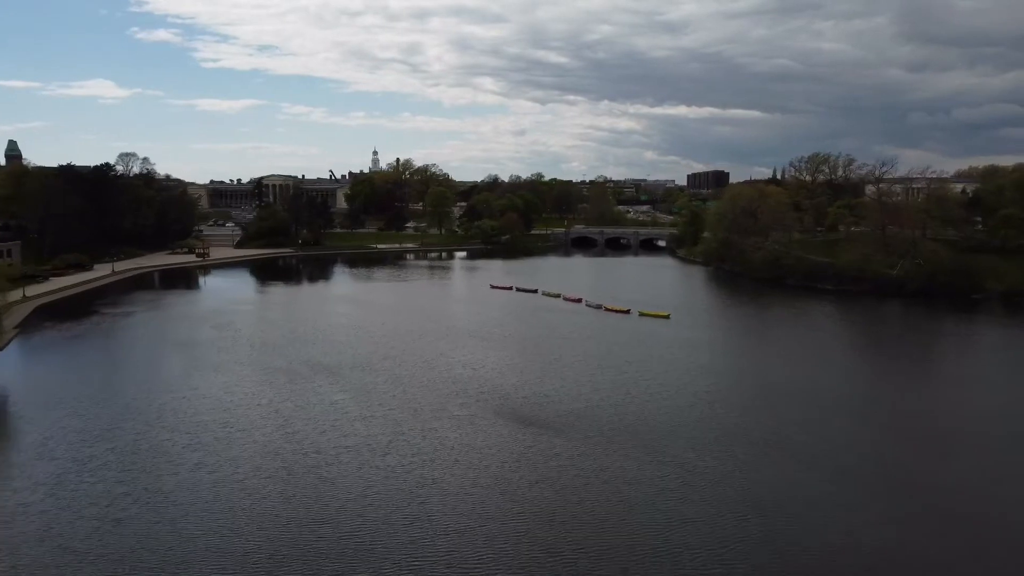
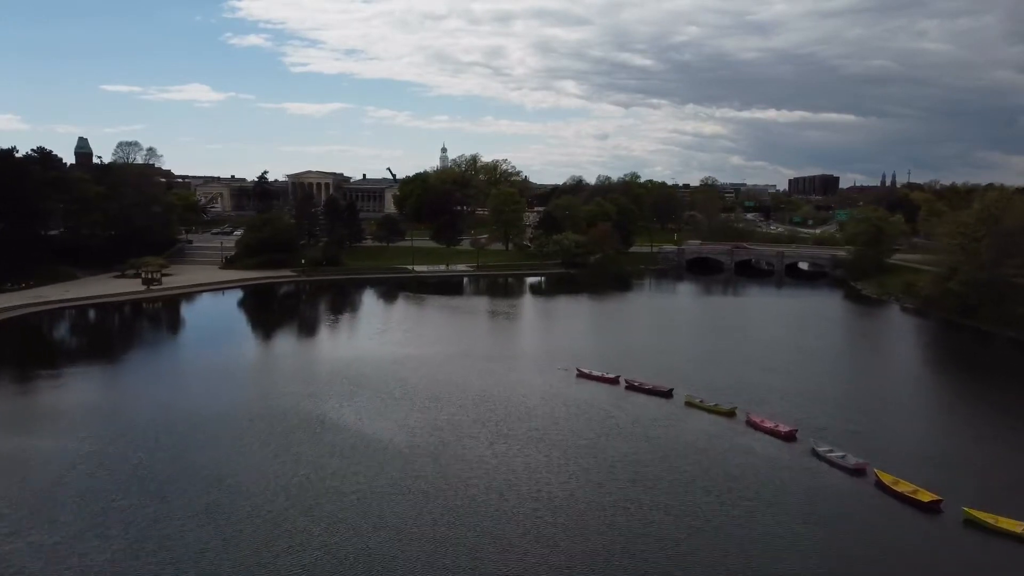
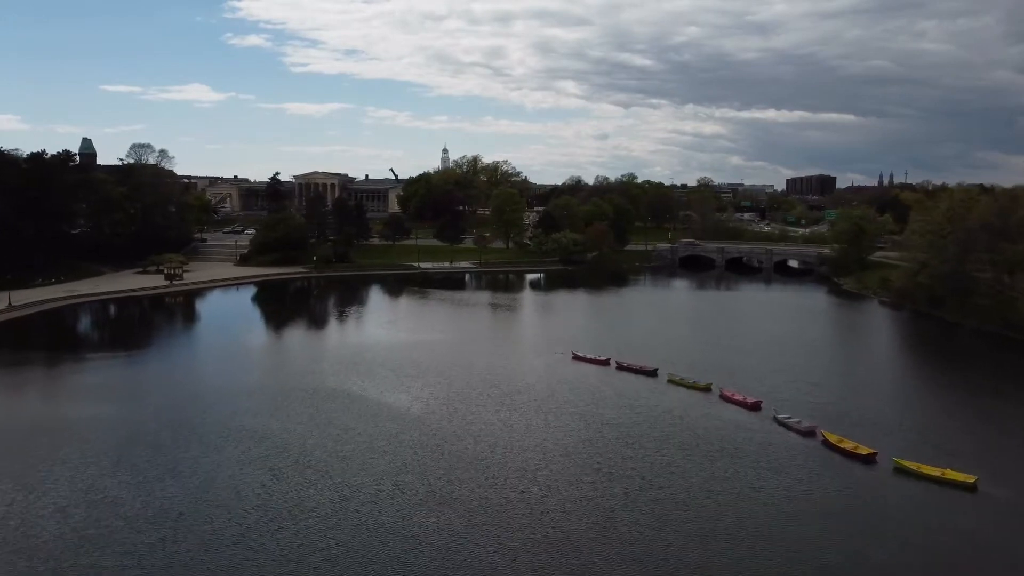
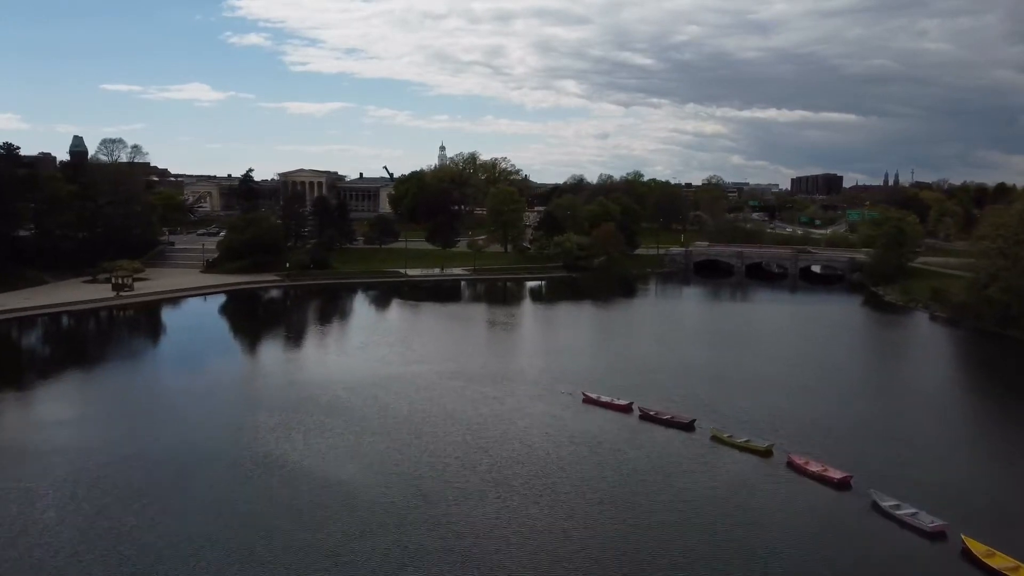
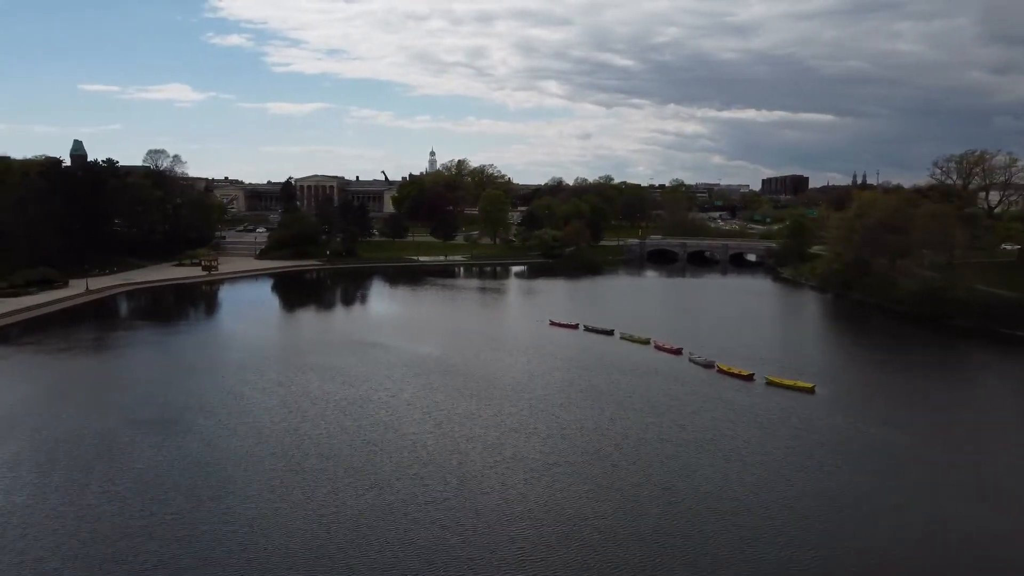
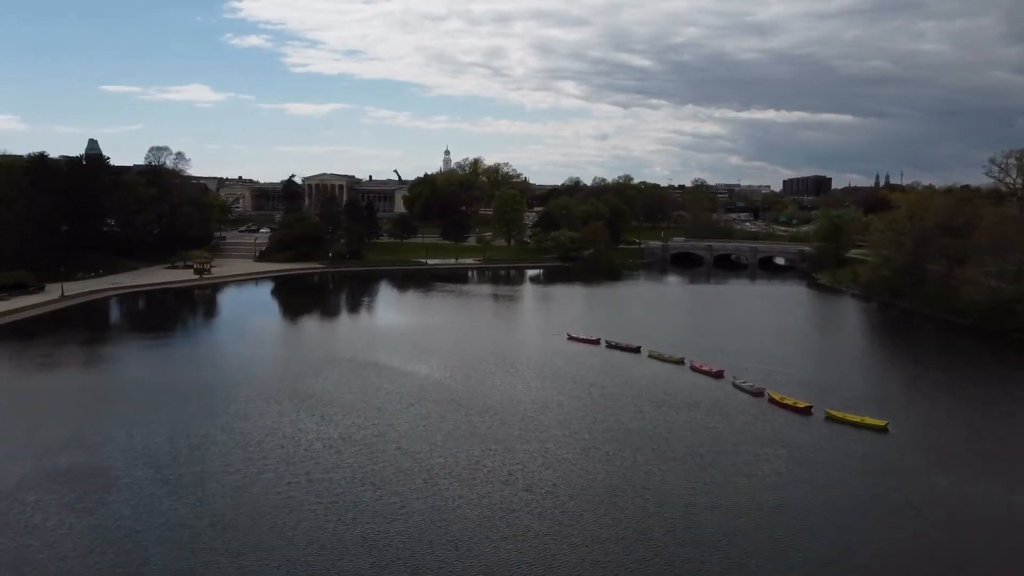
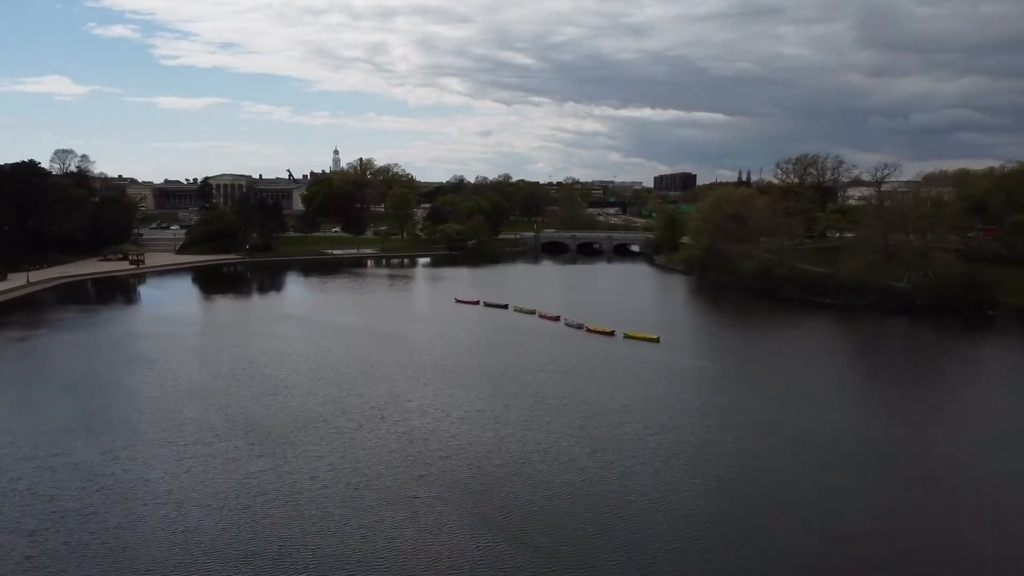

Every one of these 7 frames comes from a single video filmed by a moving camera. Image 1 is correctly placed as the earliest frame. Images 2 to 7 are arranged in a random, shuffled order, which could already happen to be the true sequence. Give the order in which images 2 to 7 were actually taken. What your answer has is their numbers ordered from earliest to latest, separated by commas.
7, 5, 6, 3, 2, 4
